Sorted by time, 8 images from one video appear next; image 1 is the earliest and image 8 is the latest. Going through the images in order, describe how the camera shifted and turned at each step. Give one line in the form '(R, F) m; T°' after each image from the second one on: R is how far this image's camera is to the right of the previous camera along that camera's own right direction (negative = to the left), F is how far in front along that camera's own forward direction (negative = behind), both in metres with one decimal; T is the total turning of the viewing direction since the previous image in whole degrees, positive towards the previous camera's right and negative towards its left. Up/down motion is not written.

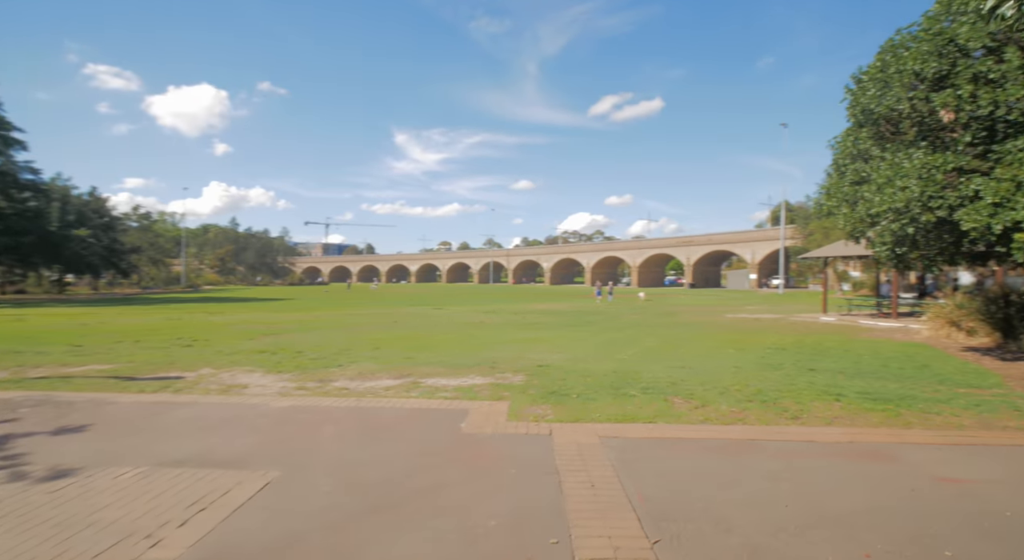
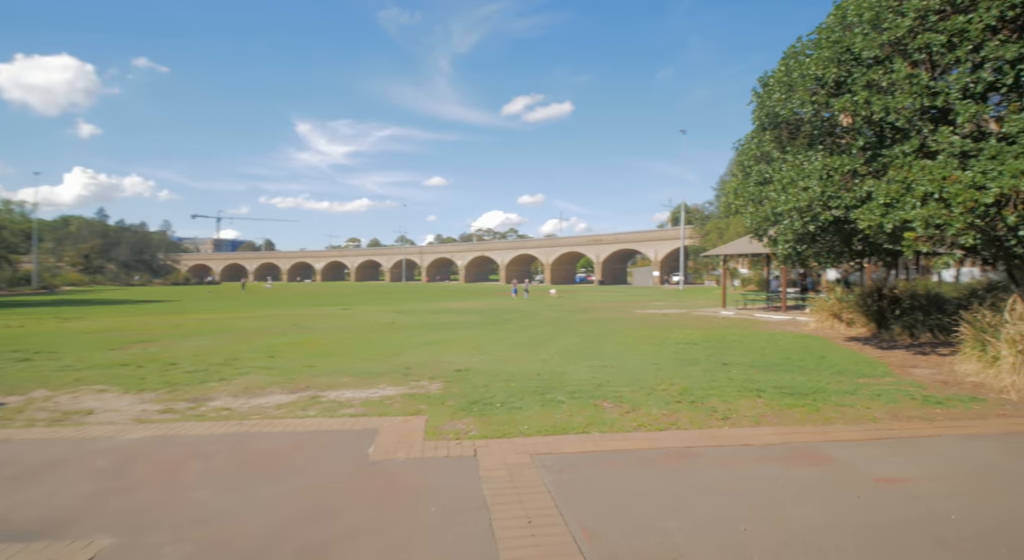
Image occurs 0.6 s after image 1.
(0.0, +0.7) m; +9°
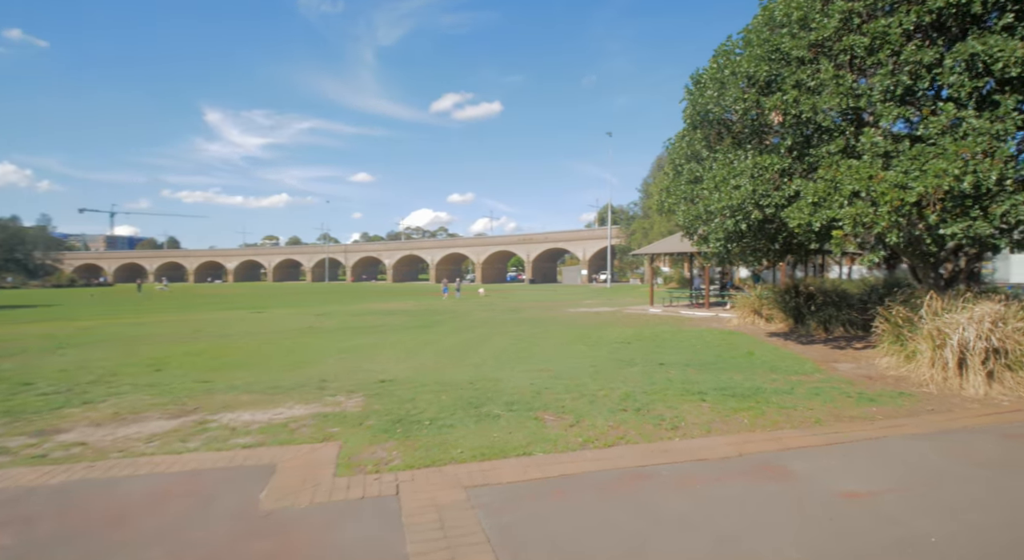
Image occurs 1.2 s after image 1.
(0.0, +0.7) m; +7°
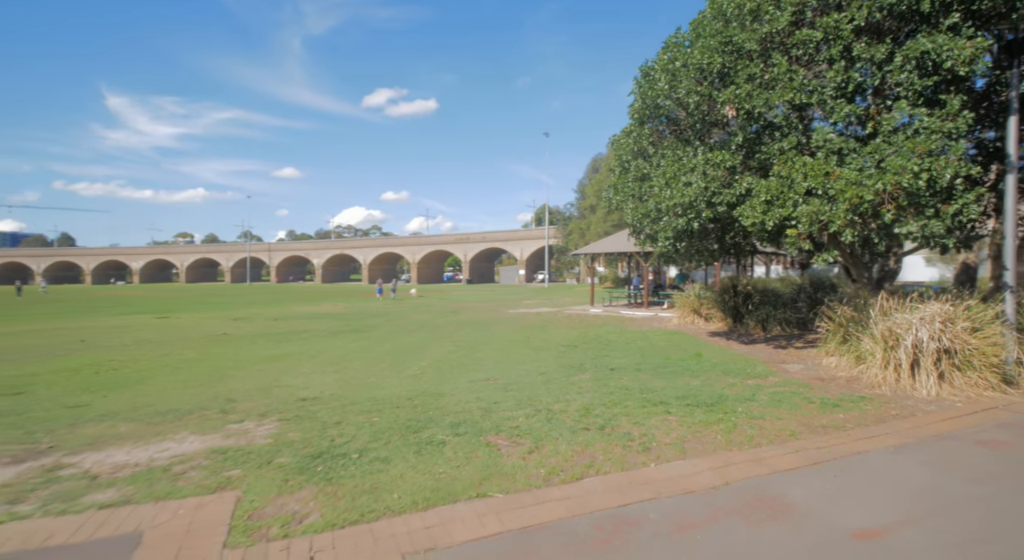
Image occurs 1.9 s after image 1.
(-0.1, +0.9) m; +6°
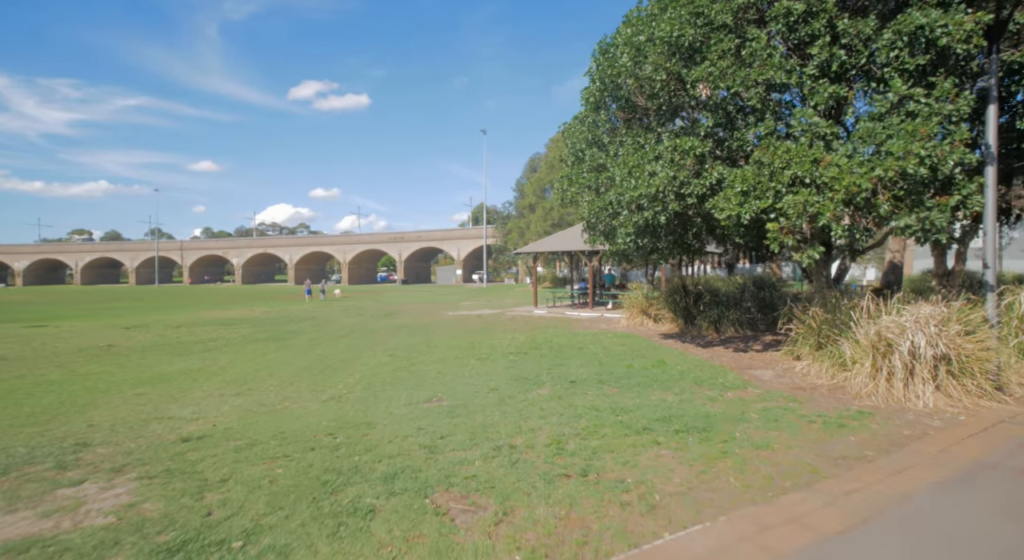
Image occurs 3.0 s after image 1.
(-0.1, +1.4) m; +6°
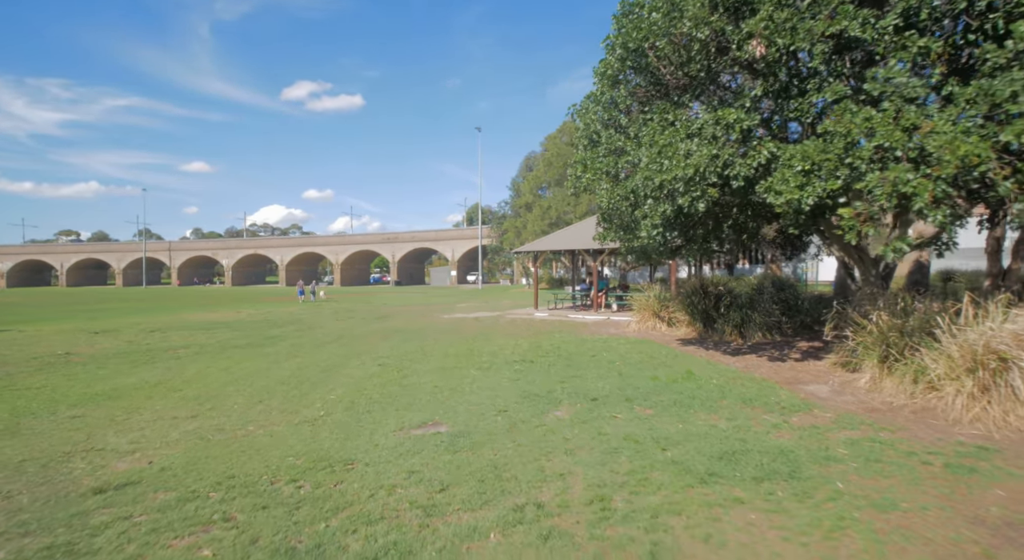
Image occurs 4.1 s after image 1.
(-0.2, +1.5) m; +1°
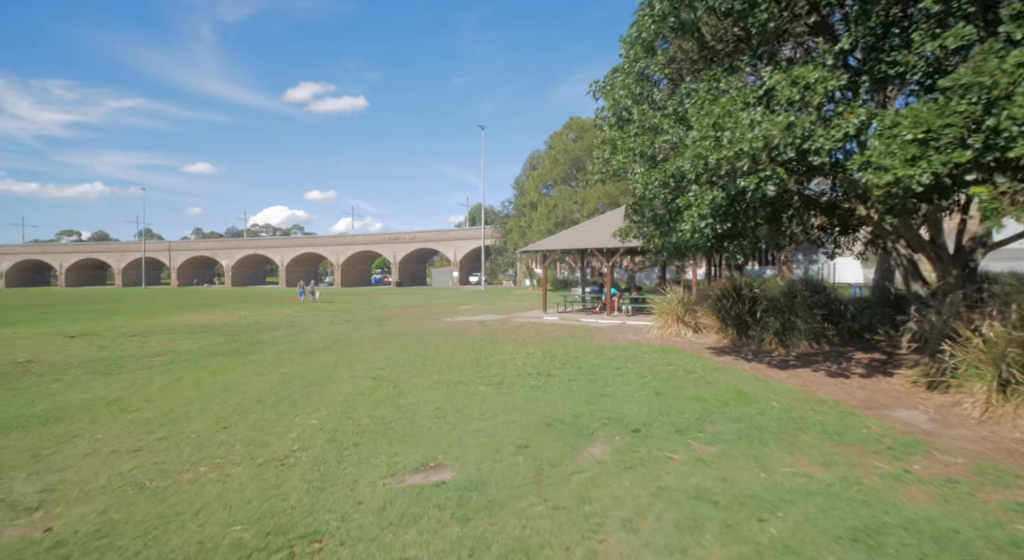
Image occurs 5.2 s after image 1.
(-0.2, +1.6) m; 0°
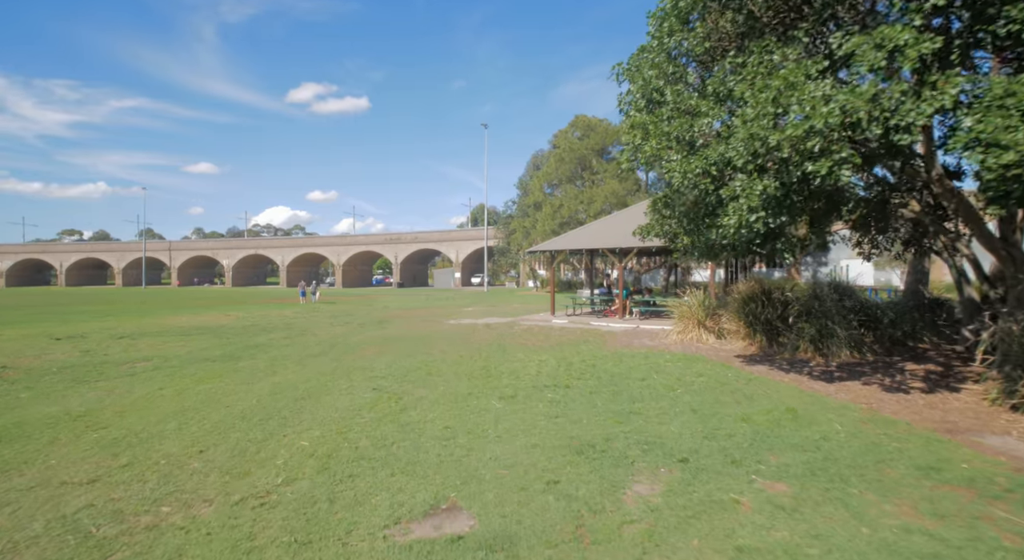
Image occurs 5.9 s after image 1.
(-0.2, +1.0) m; 0°
